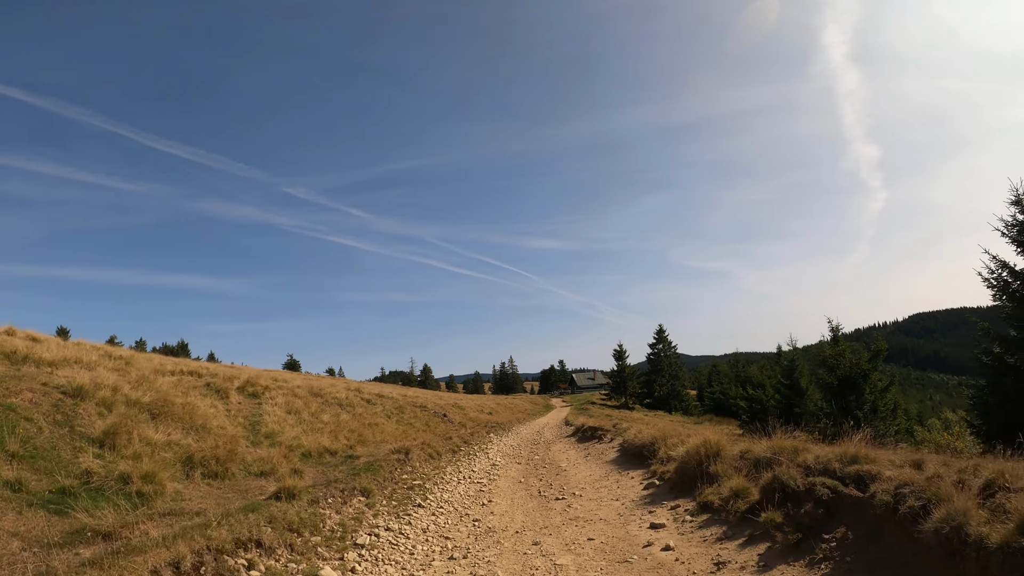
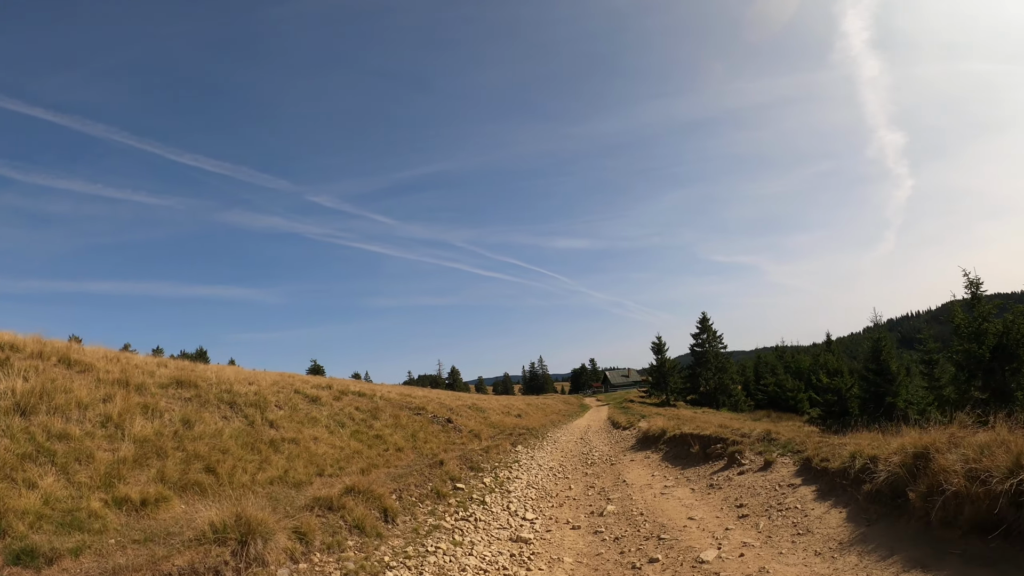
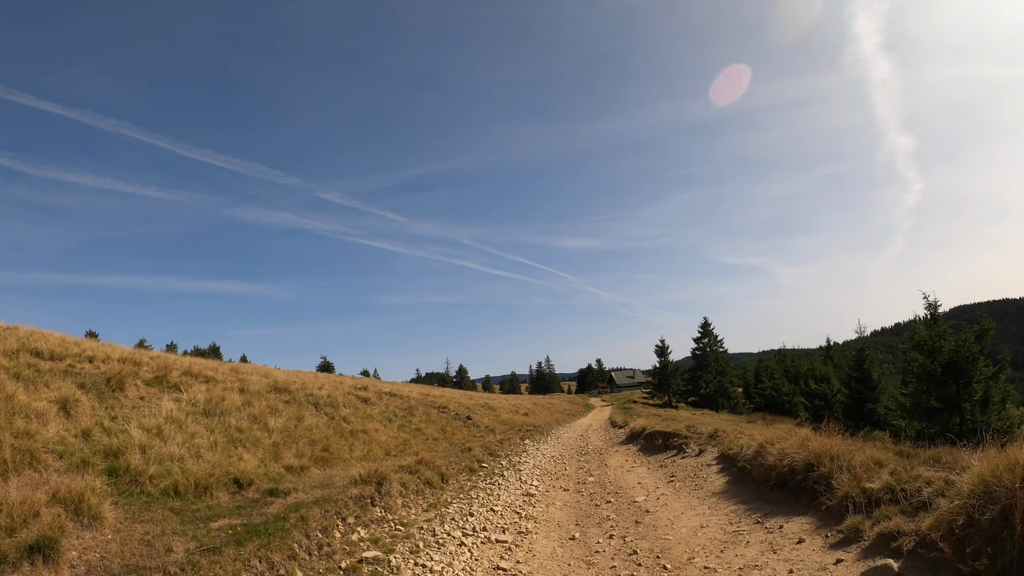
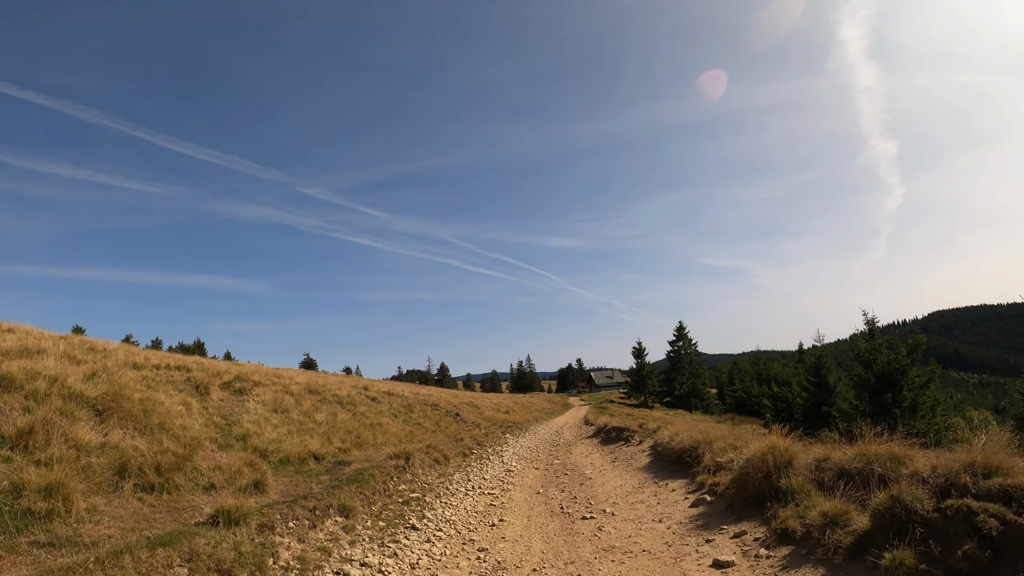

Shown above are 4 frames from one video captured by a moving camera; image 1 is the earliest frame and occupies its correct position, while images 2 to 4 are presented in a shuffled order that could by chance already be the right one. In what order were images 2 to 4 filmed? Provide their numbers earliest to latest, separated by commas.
4, 3, 2
